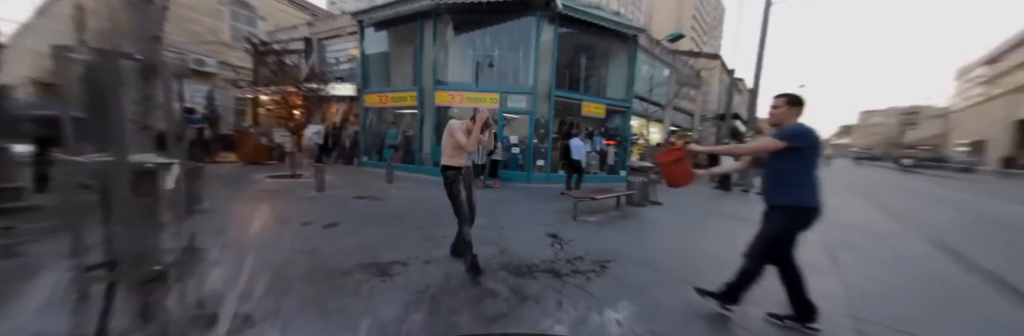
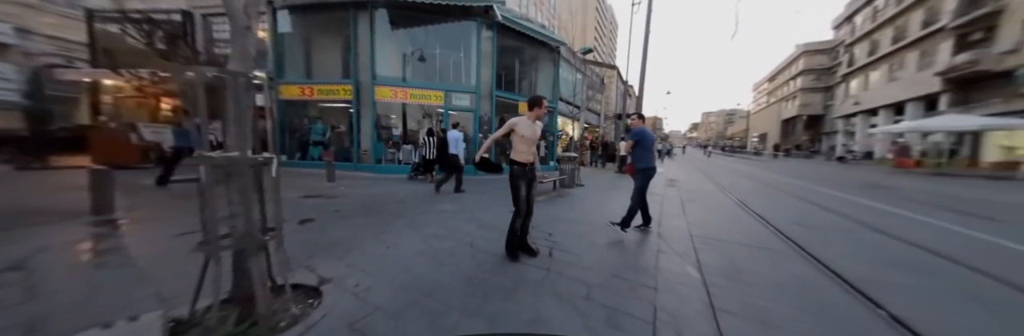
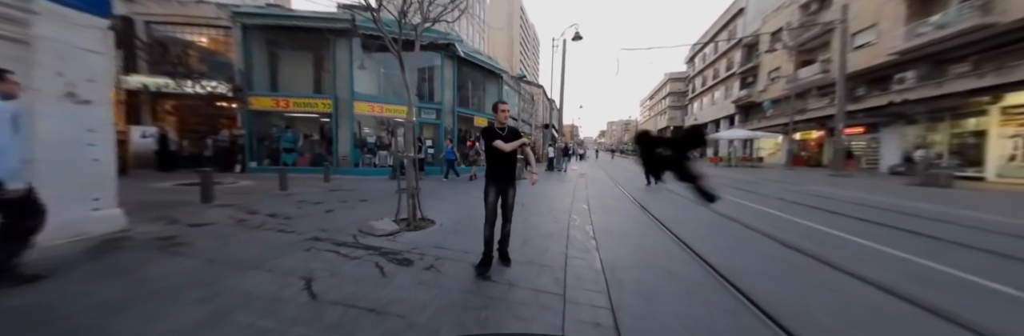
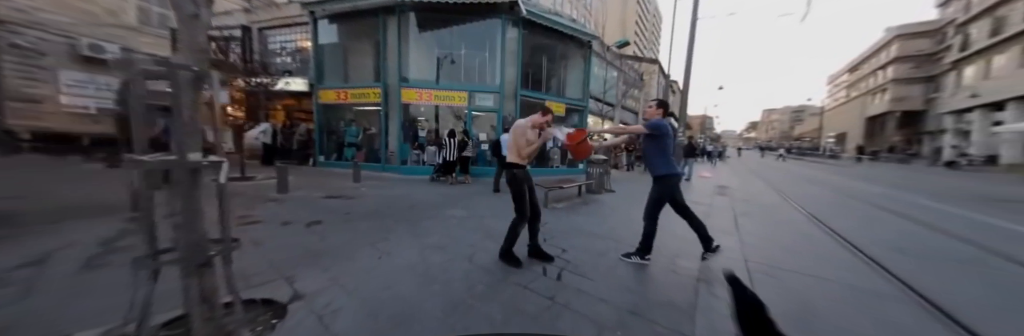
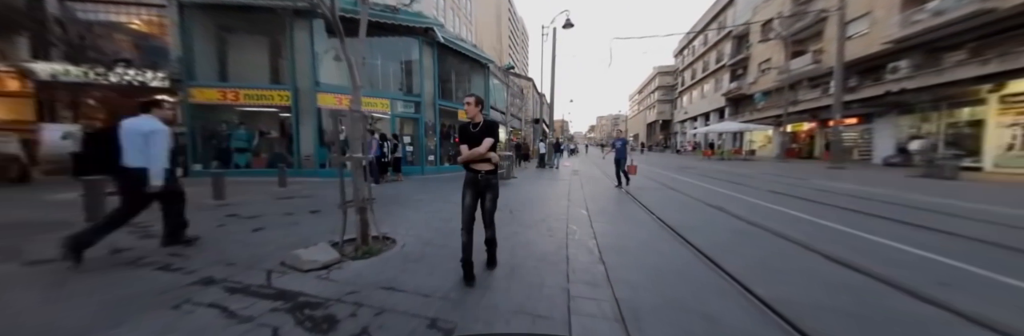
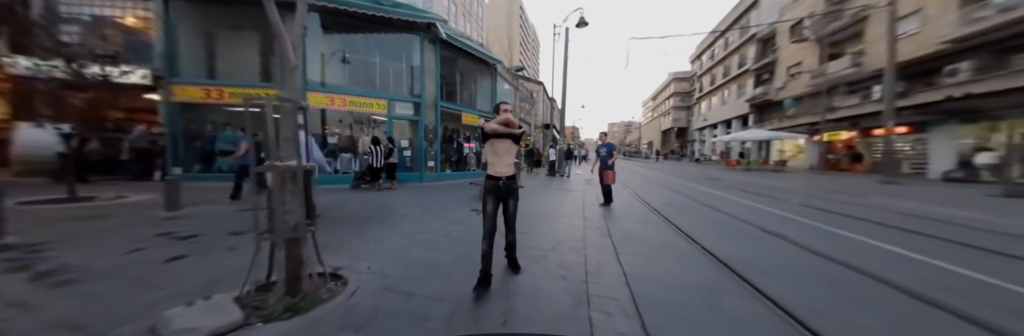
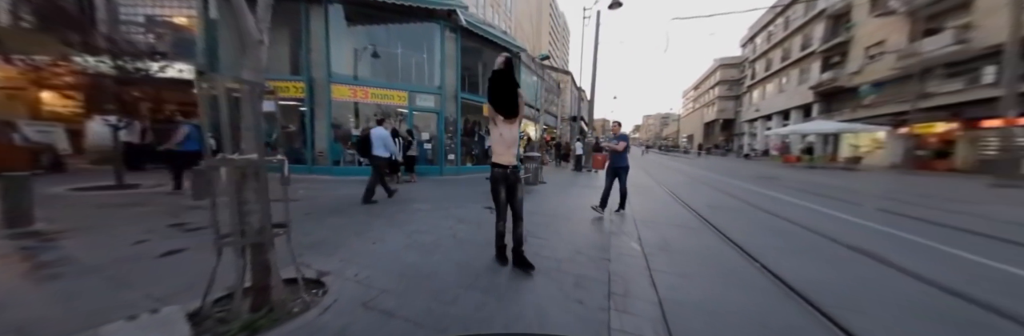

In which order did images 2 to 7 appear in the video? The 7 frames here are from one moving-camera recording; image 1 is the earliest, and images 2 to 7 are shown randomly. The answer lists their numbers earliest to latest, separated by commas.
4, 2, 7, 6, 5, 3
